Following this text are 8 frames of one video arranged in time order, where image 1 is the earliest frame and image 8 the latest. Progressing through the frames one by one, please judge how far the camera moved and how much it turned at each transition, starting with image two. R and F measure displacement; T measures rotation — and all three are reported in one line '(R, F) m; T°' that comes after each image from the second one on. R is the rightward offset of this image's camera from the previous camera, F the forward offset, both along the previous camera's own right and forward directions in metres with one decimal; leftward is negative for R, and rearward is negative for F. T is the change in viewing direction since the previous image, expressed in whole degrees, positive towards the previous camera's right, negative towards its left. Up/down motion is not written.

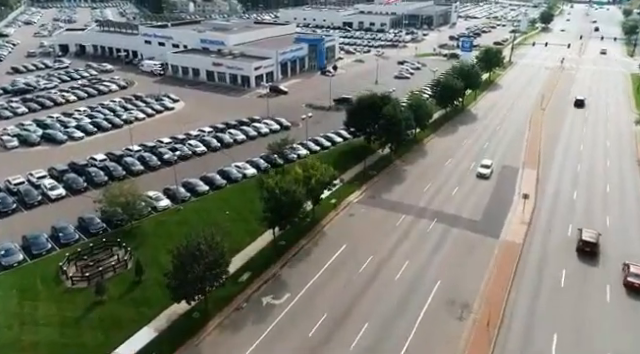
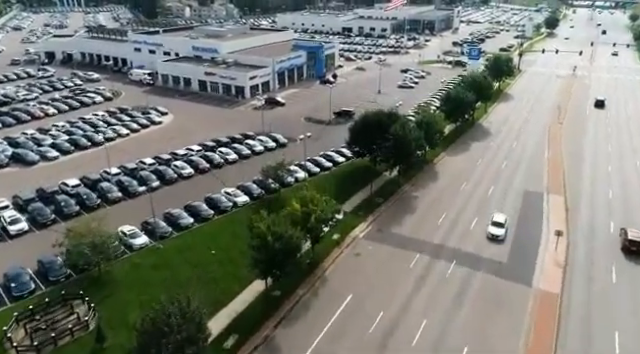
(-0.1, +4.7) m; 0°
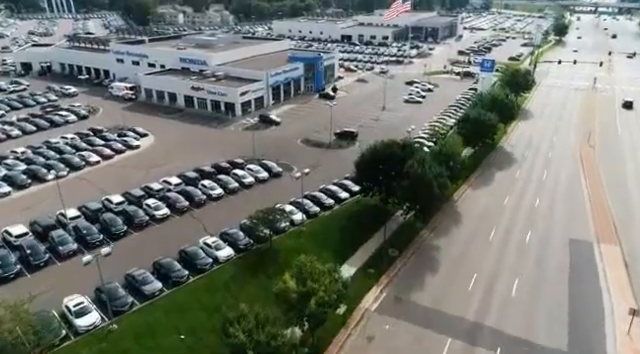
(-0.2, +6.9) m; 0°
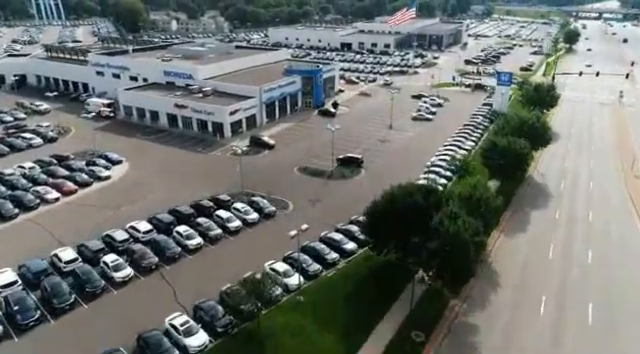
(-0.2, +7.1) m; 0°
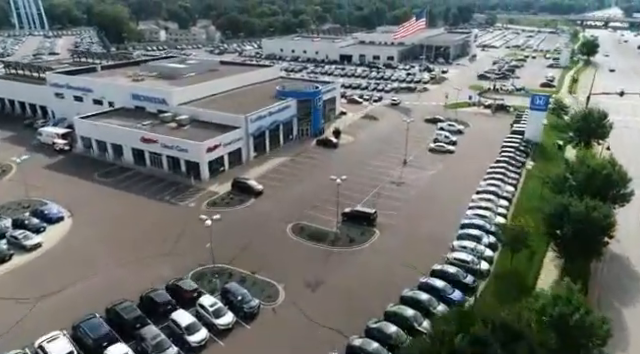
(-0.3, +10.8) m; 0°
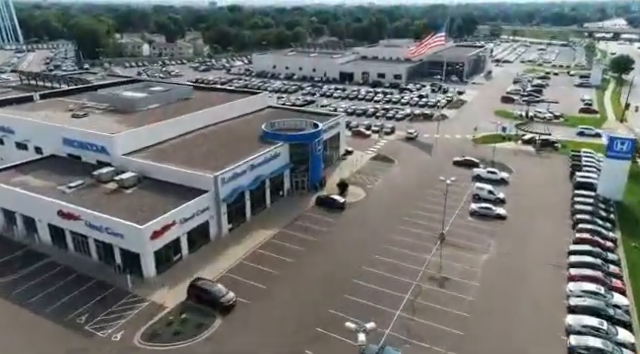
(-0.4, +14.8) m; 0°
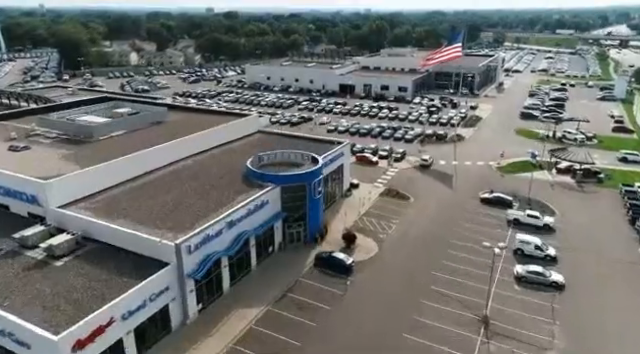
(-0.2, +9.2) m; 0°
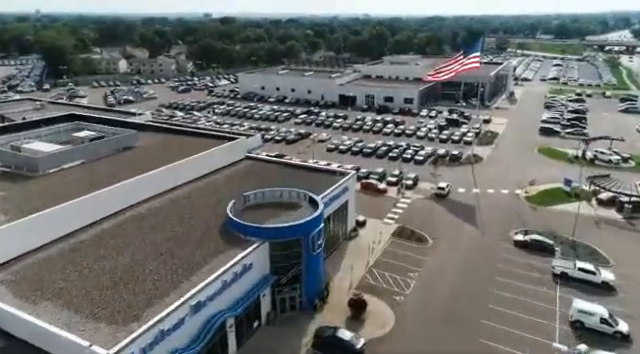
(-0.1, +7.7) m; 0°
